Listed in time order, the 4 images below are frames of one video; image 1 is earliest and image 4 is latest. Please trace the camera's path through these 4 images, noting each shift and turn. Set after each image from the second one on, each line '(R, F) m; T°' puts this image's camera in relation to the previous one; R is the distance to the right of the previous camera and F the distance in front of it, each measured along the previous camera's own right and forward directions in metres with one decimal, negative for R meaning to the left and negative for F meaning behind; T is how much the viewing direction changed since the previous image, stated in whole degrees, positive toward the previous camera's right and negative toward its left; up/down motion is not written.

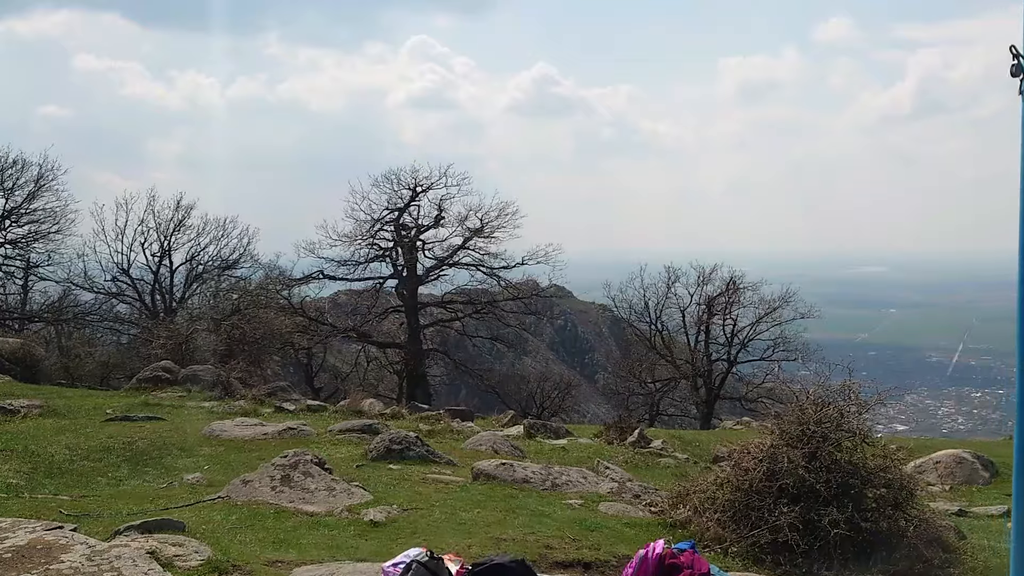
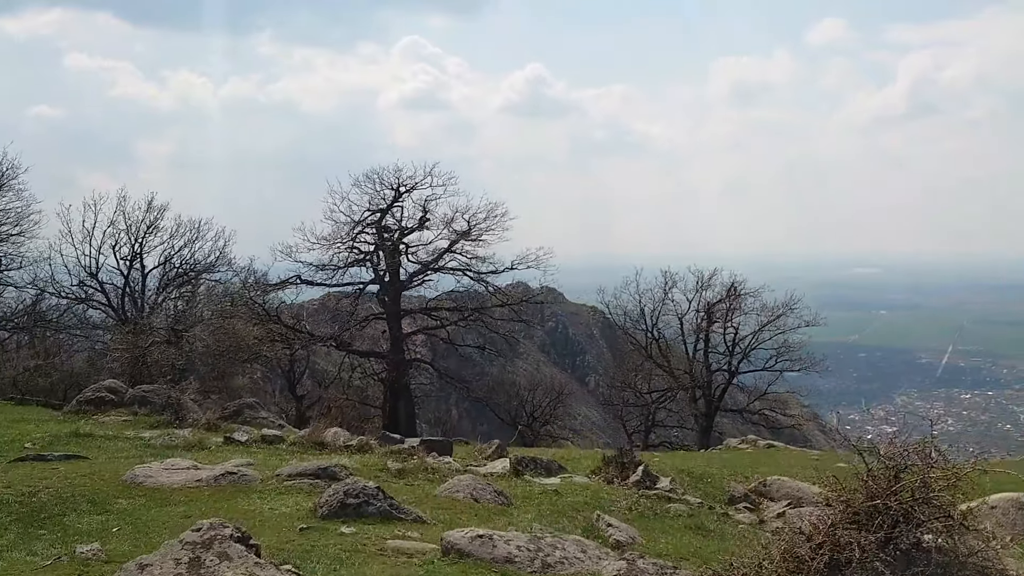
(+0.1, +2.1) m; +1°
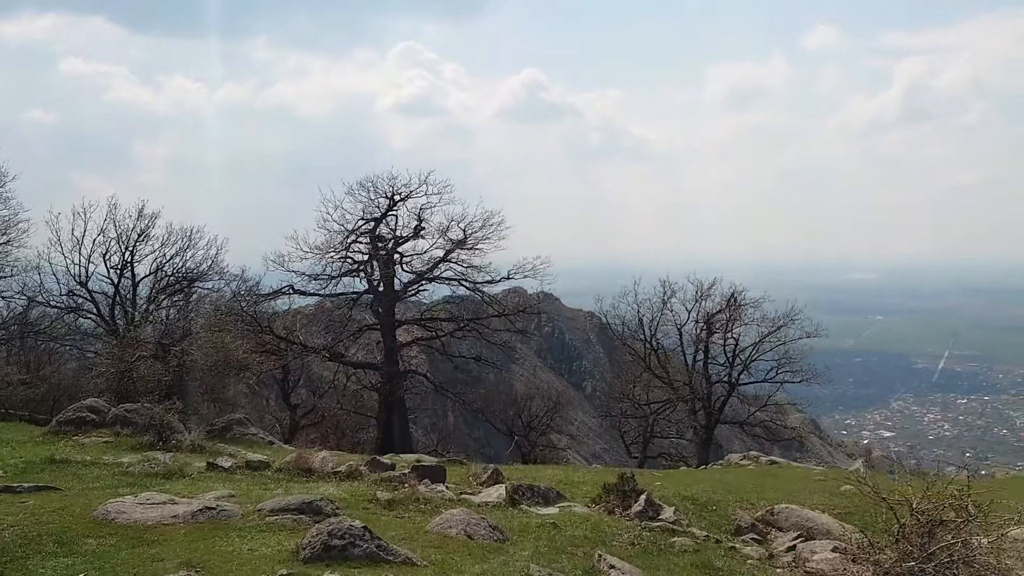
(0.0, +0.6) m; 0°
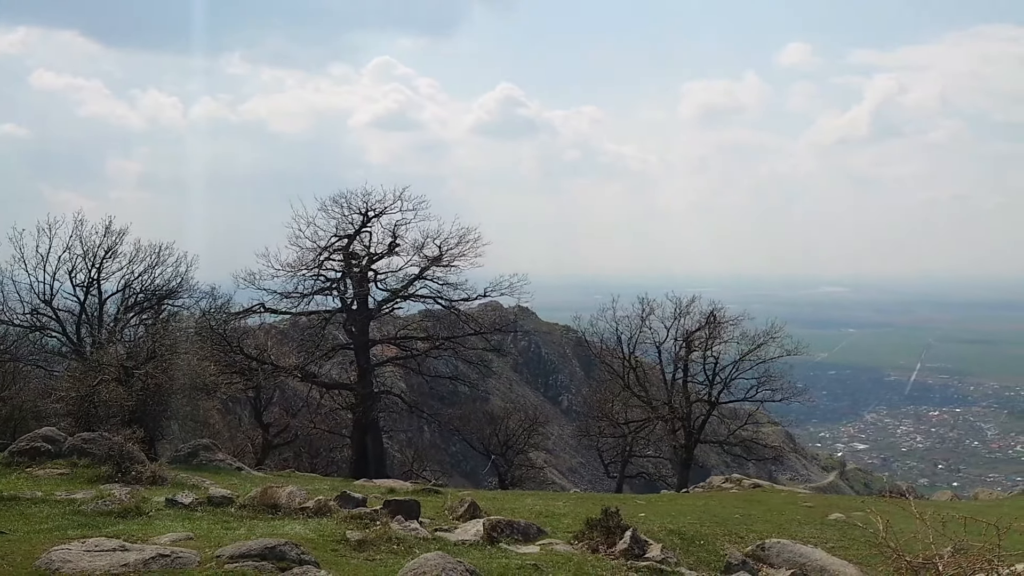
(0.0, +0.6) m; +2°
